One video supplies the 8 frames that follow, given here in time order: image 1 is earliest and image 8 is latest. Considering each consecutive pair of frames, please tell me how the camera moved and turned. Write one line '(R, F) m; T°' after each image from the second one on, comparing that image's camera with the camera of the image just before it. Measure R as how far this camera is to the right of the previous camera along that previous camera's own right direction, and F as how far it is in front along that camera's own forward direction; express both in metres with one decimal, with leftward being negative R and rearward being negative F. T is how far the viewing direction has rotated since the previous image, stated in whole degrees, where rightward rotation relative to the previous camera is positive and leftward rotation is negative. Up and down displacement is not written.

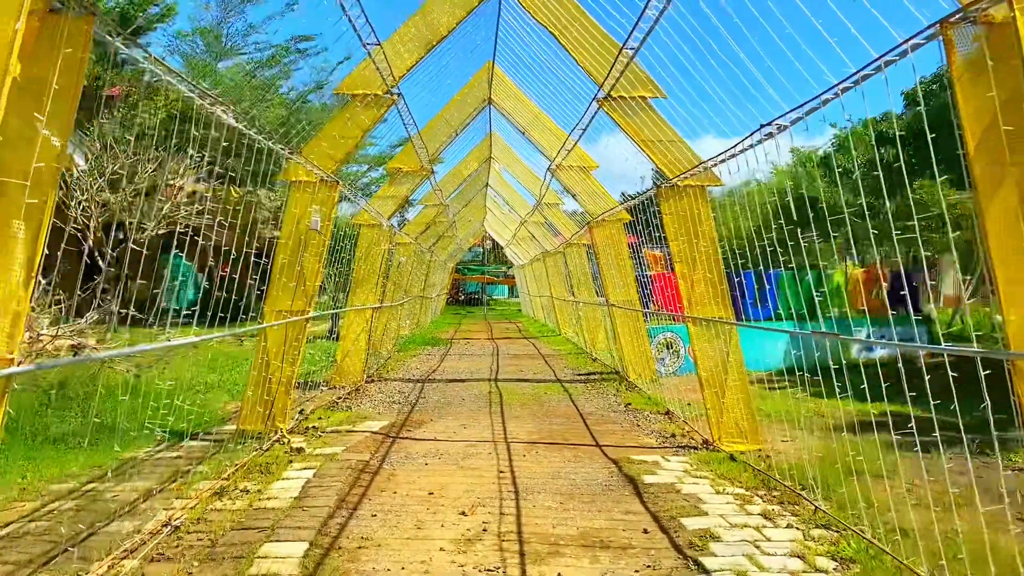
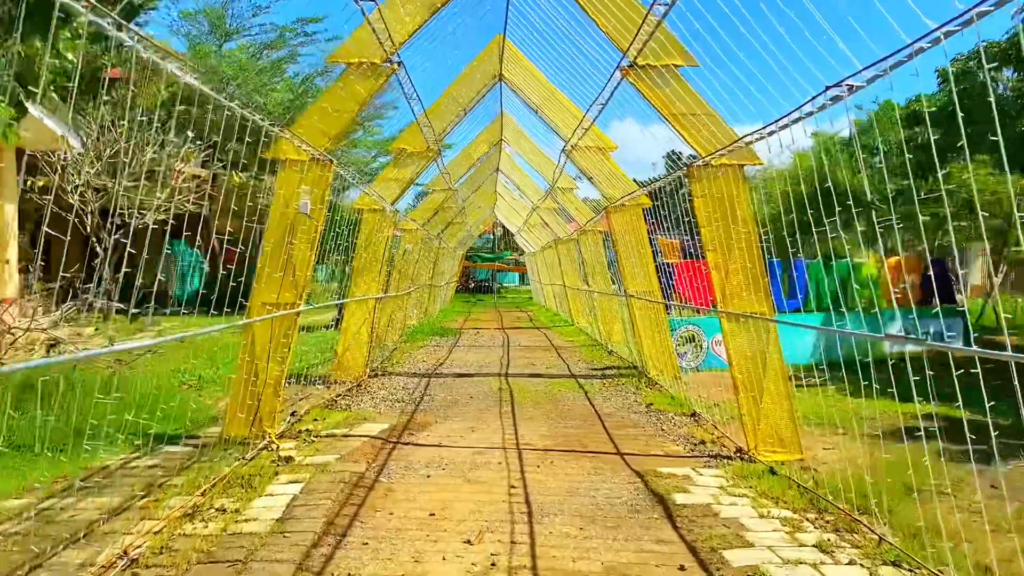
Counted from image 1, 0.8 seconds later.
(0.0, +0.6) m; -1°
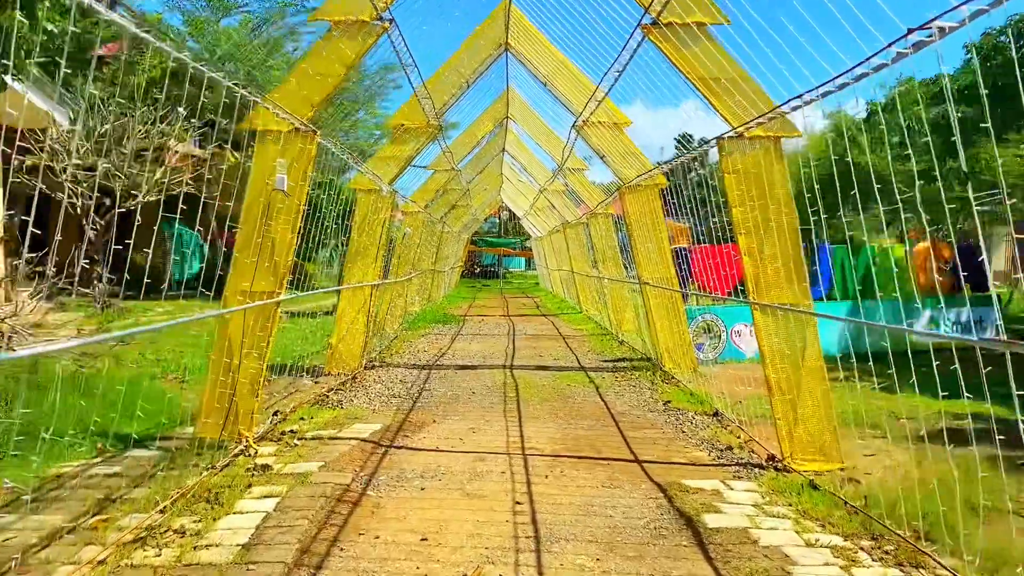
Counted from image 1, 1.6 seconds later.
(0.0, +0.5) m; 0°
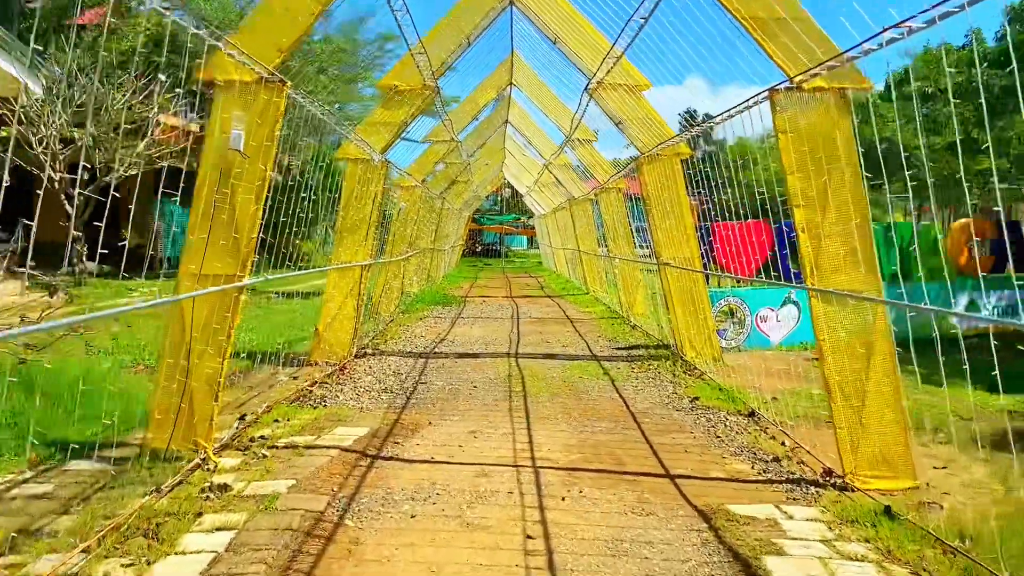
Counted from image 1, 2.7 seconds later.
(0.0, +0.7) m; 0°
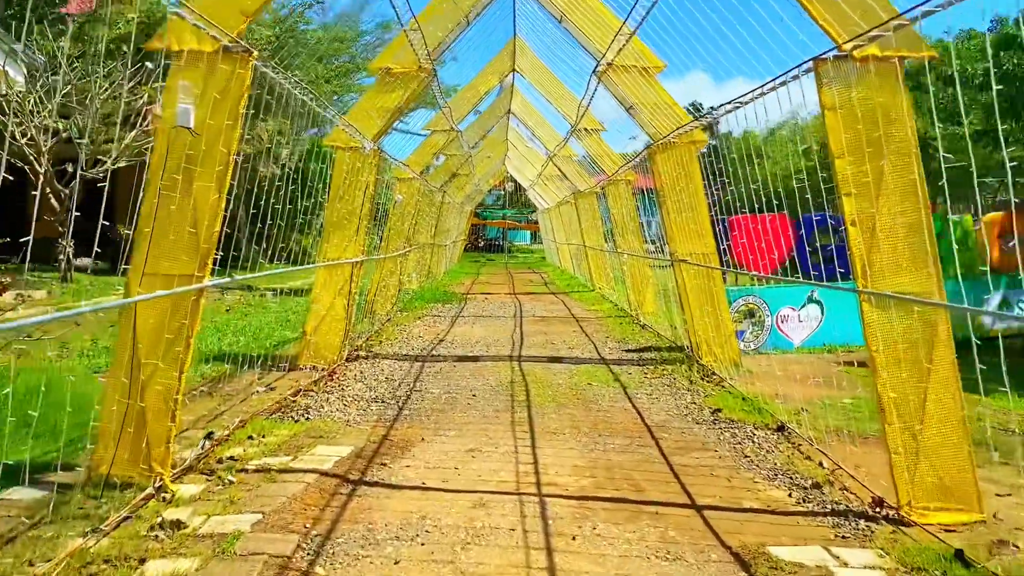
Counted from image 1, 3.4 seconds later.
(0.0, +0.5) m; 0°
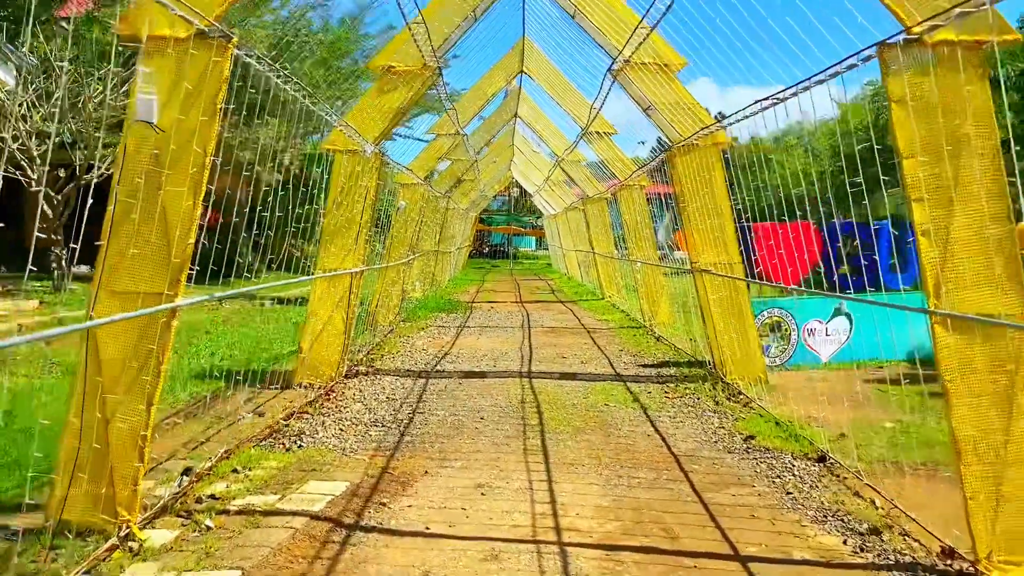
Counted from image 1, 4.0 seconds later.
(0.0, +0.4) m; 0°
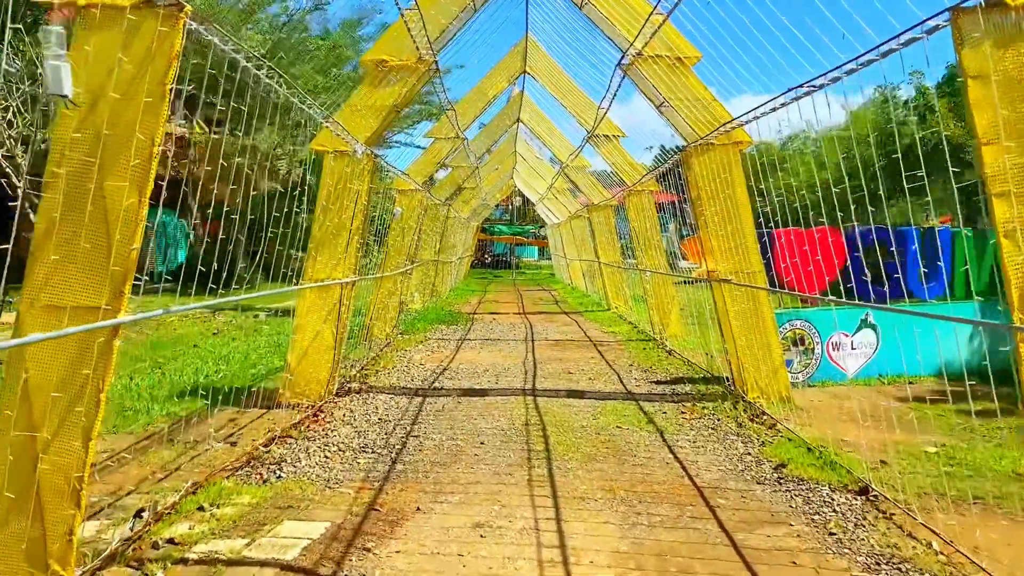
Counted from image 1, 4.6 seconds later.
(0.0, +0.4) m; 0°
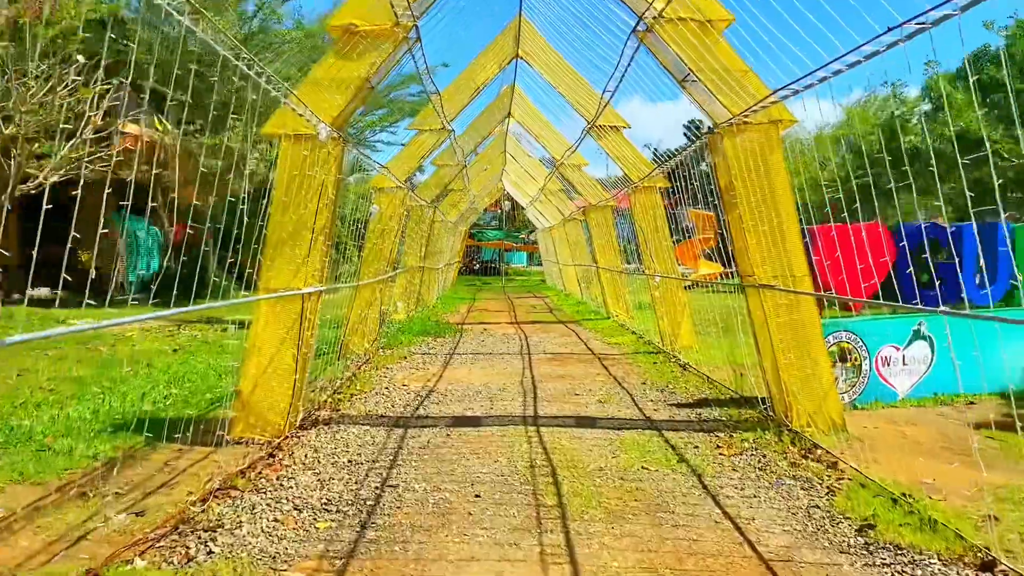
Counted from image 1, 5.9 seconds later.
(-0.1, +0.9) m; +1°
